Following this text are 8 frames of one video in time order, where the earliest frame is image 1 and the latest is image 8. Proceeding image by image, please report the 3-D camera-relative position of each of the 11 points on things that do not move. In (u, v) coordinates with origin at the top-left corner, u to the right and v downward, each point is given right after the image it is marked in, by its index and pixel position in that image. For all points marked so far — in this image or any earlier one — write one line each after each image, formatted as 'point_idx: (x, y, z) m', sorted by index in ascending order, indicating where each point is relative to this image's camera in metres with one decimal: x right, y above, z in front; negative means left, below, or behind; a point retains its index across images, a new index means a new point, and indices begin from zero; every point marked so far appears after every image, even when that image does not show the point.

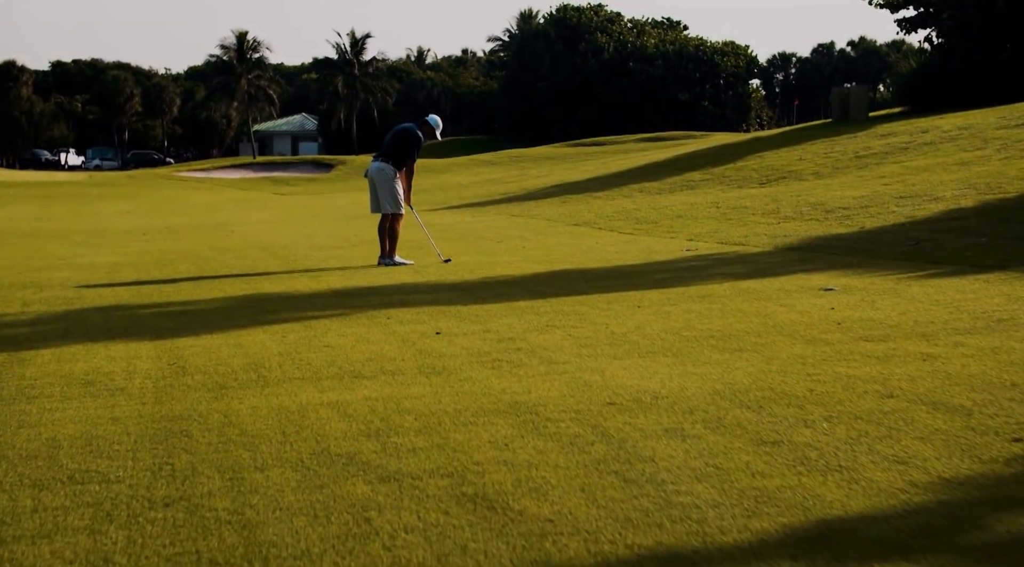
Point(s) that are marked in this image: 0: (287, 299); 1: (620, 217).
0: (-1.9, -0.1, +9.7) m
1: (+1.7, +1.0, +17.6) m
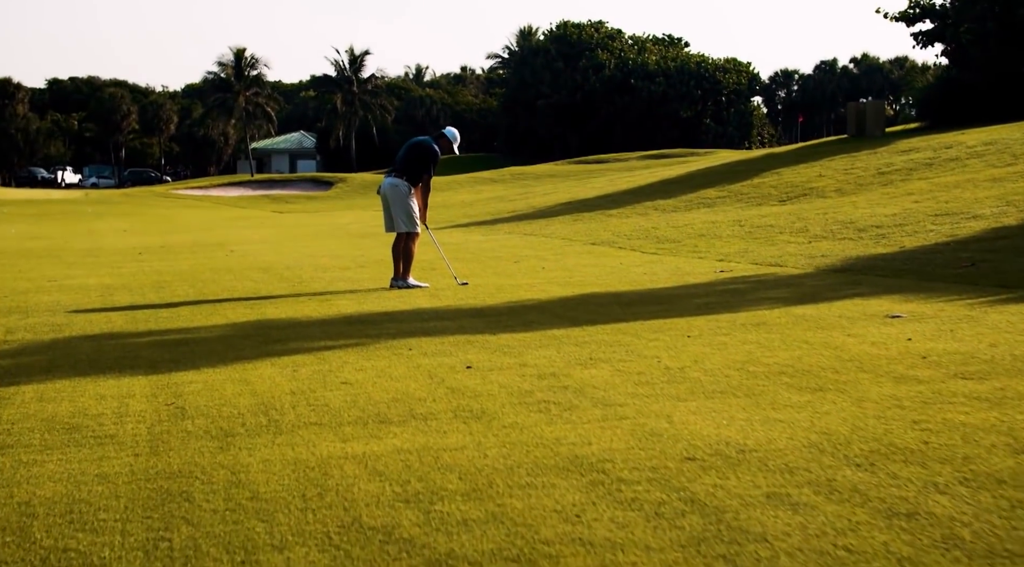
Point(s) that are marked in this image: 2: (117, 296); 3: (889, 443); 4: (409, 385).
0: (-1.7, -0.3, +8.9) m
1: (+1.9, +0.7, +16.9) m
2: (-4.0, -0.1, +11.6) m
3: (+1.5, -0.6, +4.5) m
4: (-0.6, -0.5, +6.2) m
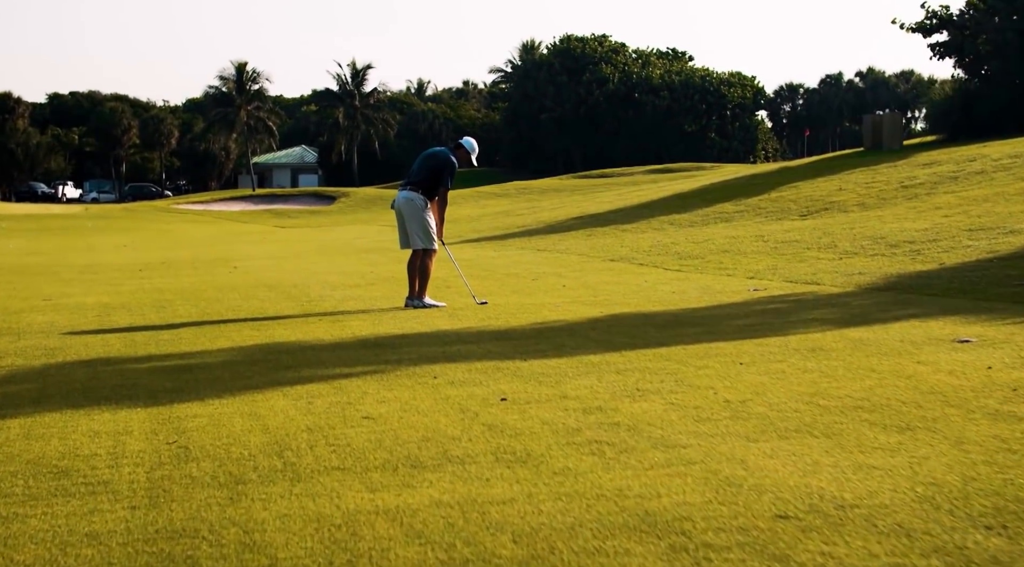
0: (-1.5, -0.5, +8.2) m
1: (+2.1, +0.4, +16.2) m
2: (-3.8, -0.3, +11.0) m
3: (+1.7, -0.7, +3.8) m
4: (-0.3, -0.7, +5.5) m
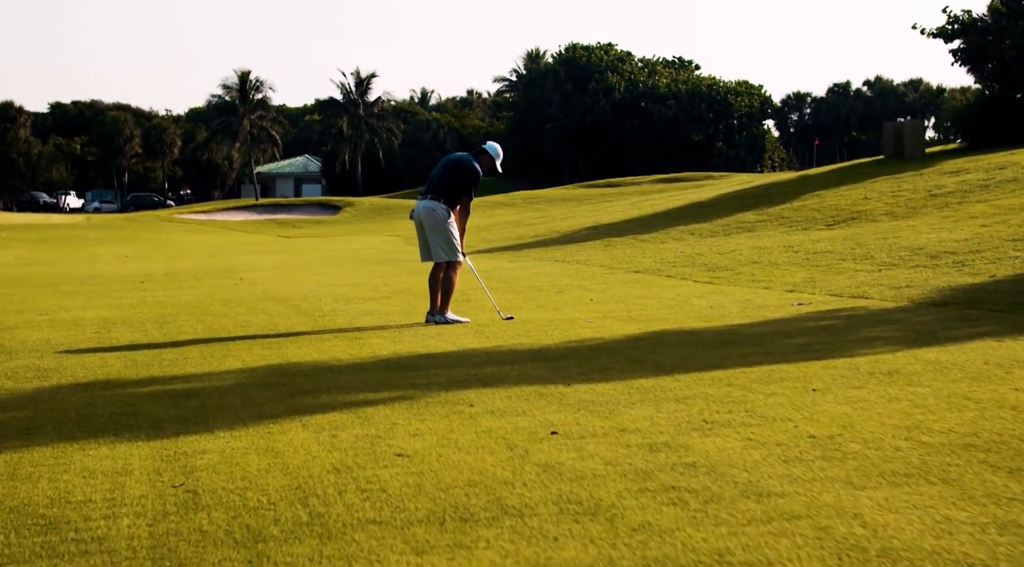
0: (-1.3, -0.6, +7.5) m
1: (+2.3, +0.2, +15.5) m
2: (-3.6, -0.4, +10.3) m
3: (+1.9, -0.8, +3.1) m
4: (-0.1, -0.7, +4.8) m
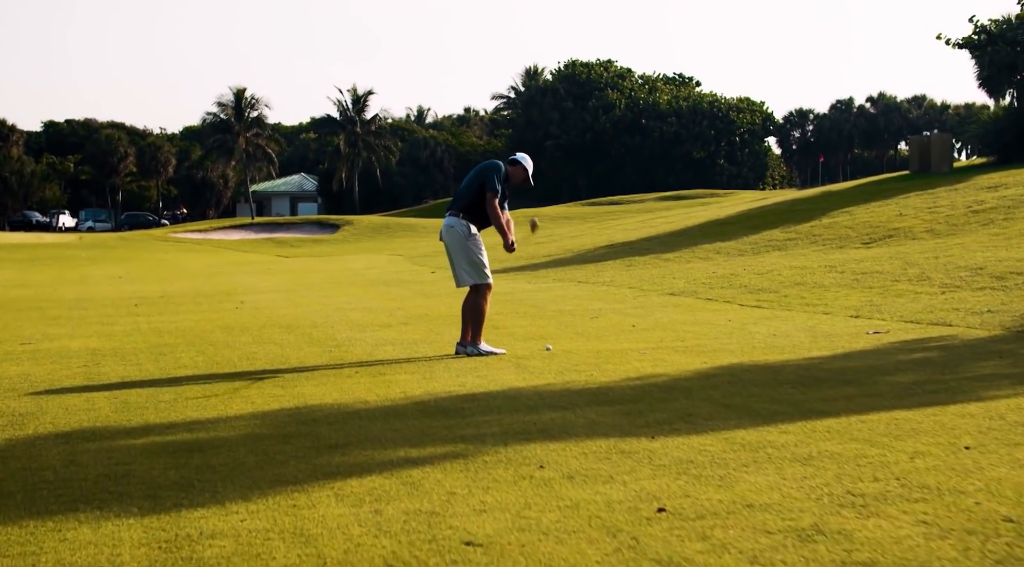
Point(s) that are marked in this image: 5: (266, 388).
0: (-0.9, -0.8, +6.4) m
1: (+2.6, 0.0, +14.4) m
2: (-3.3, -0.7, +9.1) m
3: (+2.3, -0.9, +2.0) m
4: (+0.2, -0.9, +3.7) m
5: (-1.7, -0.7, +7.8) m
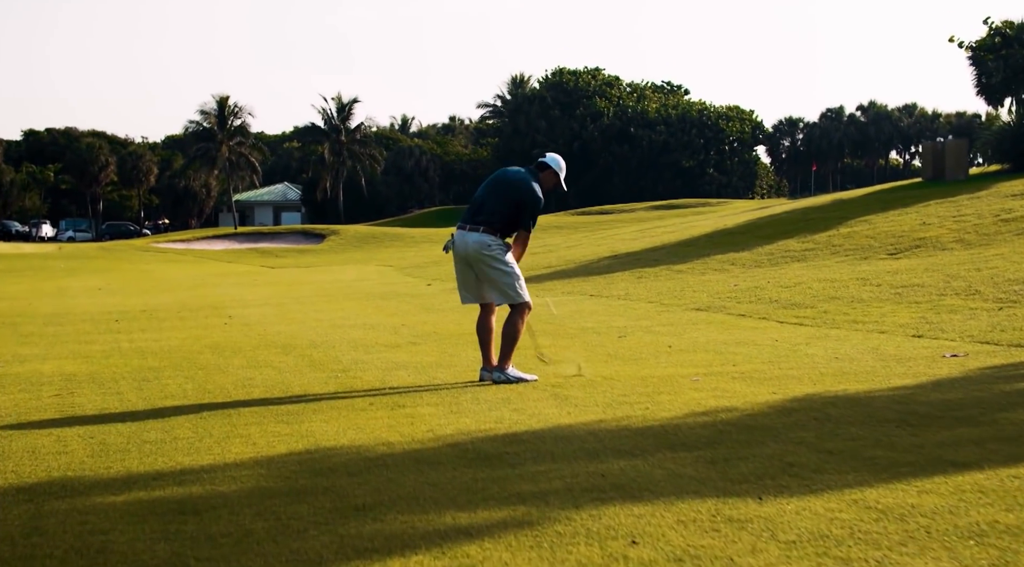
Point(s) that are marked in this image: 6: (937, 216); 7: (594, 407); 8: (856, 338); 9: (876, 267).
0: (-0.7, -0.9, +5.3) m
1: (+2.8, -0.2, +13.4) m
2: (-3.0, -0.8, +8.0) m
3: (+2.6, -0.9, +1.0) m
4: (+0.5, -0.9, +2.6) m
5: (-1.4, -0.8, +6.7) m
6: (+7.2, +1.2, +19.4) m
7: (+0.5, -0.7, +6.8) m
8: (+2.9, -0.5, +9.5) m
9: (+5.0, +0.2, +15.6) m
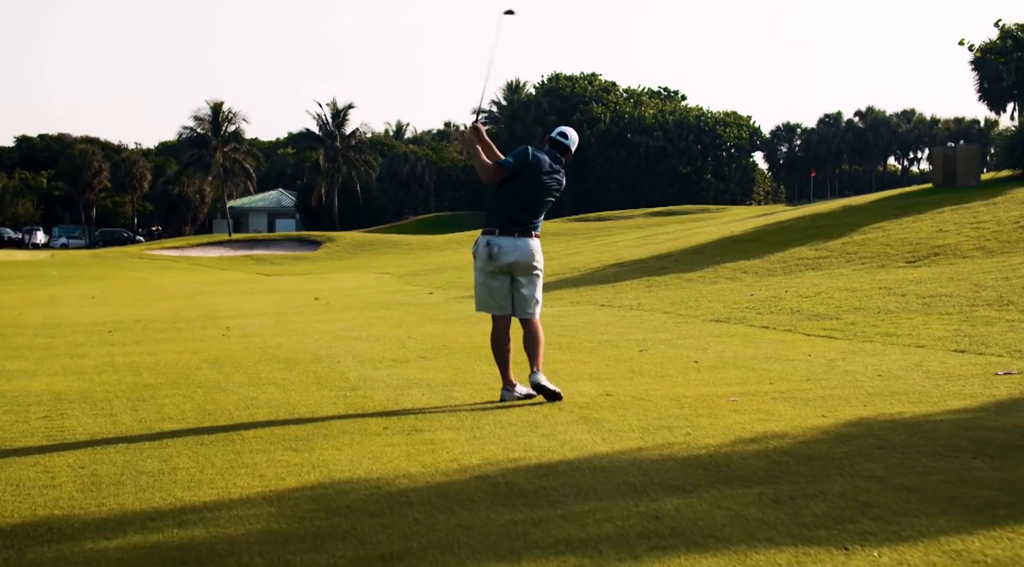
0: (-0.5, -0.9, +4.8) m
1: (+2.9, -0.3, +12.9) m
2: (-2.9, -0.9, +7.5) m
3: (+2.8, -1.0, +0.4) m
4: (+0.7, -1.0, +2.1) m
5: (-1.3, -0.9, +6.1) m
6: (+7.3, +1.0, +18.9) m
7: (+0.6, -0.8, +6.2) m
8: (+3.0, -0.6, +9.0) m
9: (+5.1, +0.1, +15.1) m
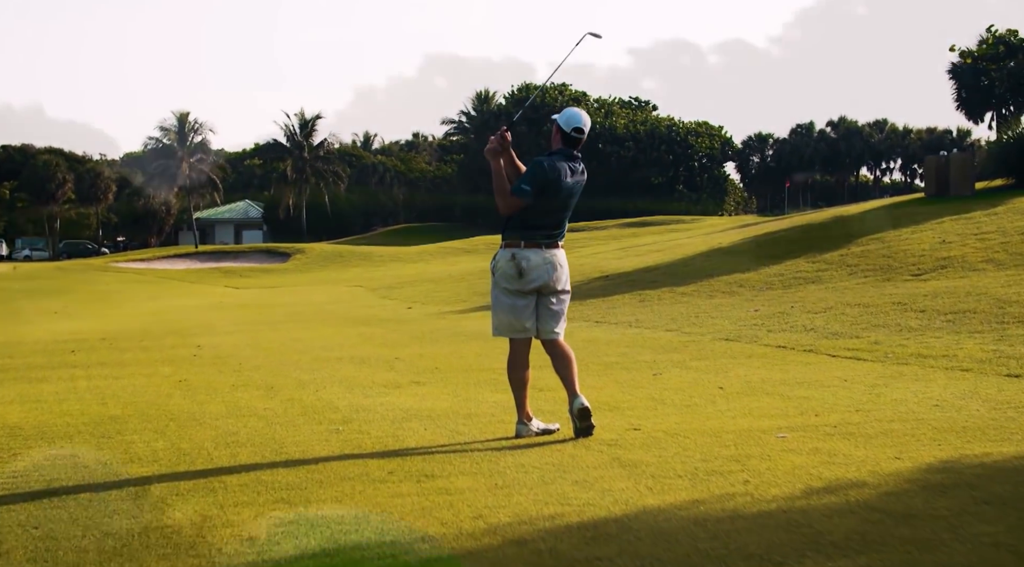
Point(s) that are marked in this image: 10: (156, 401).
0: (-0.3, -1.0, +3.9) m
1: (+2.9, -0.5, +12.1) m
2: (-2.8, -1.0, +6.5) m
3: (+3.1, -1.0, -0.4) m
4: (+1.0, -1.1, +1.2) m
5: (-1.1, -1.0, +5.2) m
6: (+7.1, +0.8, +18.2) m
7: (+0.8, -0.9, +5.4) m
8: (+3.1, -0.7, +8.2) m
9: (+5.0, -0.1, +14.4) m
10: (-2.8, -0.9, +8.8) m
